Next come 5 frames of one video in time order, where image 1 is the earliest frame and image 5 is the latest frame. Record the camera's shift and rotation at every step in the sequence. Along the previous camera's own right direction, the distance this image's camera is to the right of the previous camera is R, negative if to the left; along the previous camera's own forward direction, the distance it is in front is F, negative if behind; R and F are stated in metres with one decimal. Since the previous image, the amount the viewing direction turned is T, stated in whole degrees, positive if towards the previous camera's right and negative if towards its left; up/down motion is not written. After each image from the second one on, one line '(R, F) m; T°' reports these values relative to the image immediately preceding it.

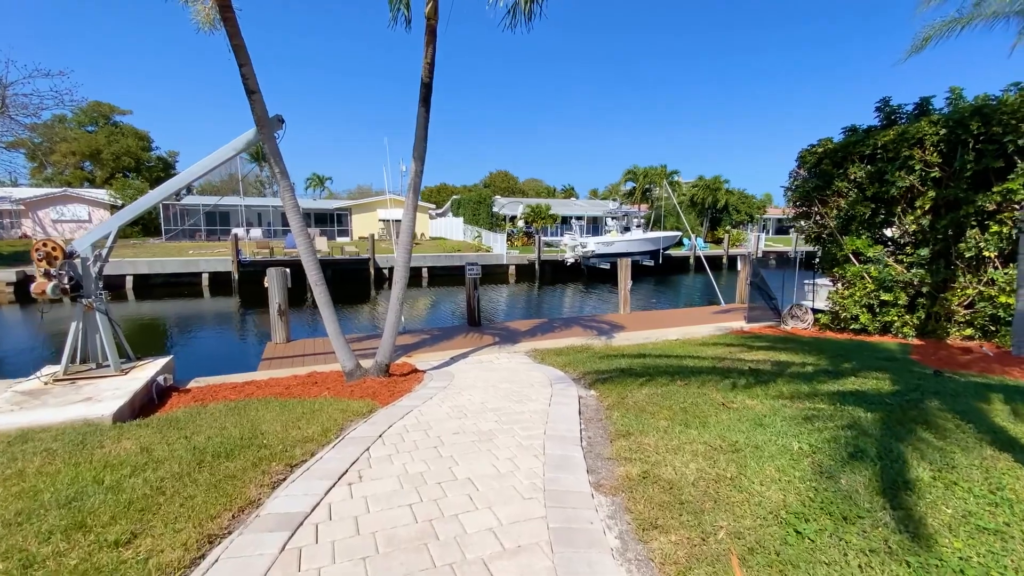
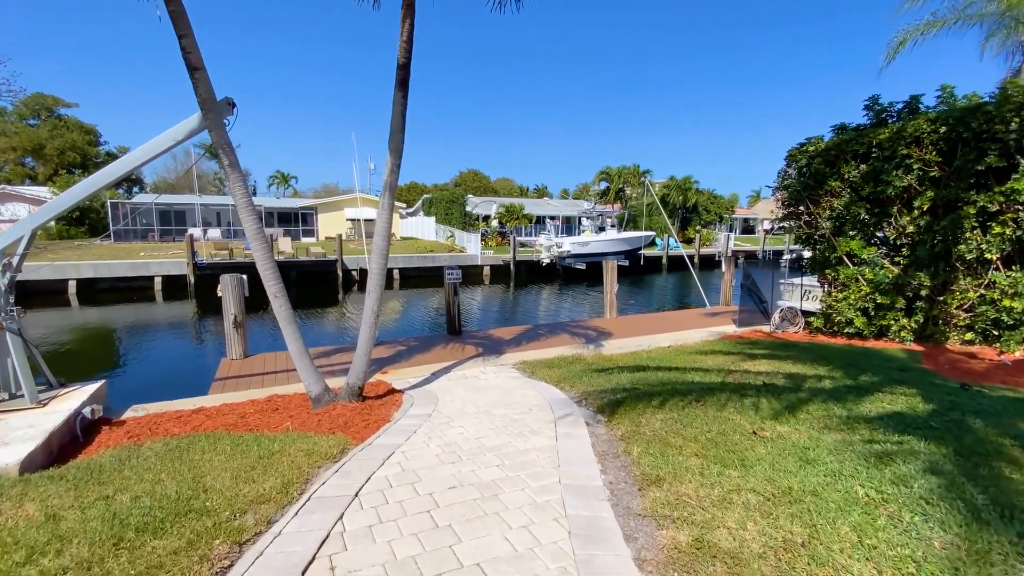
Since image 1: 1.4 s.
(-0.2, +0.6) m; +4°
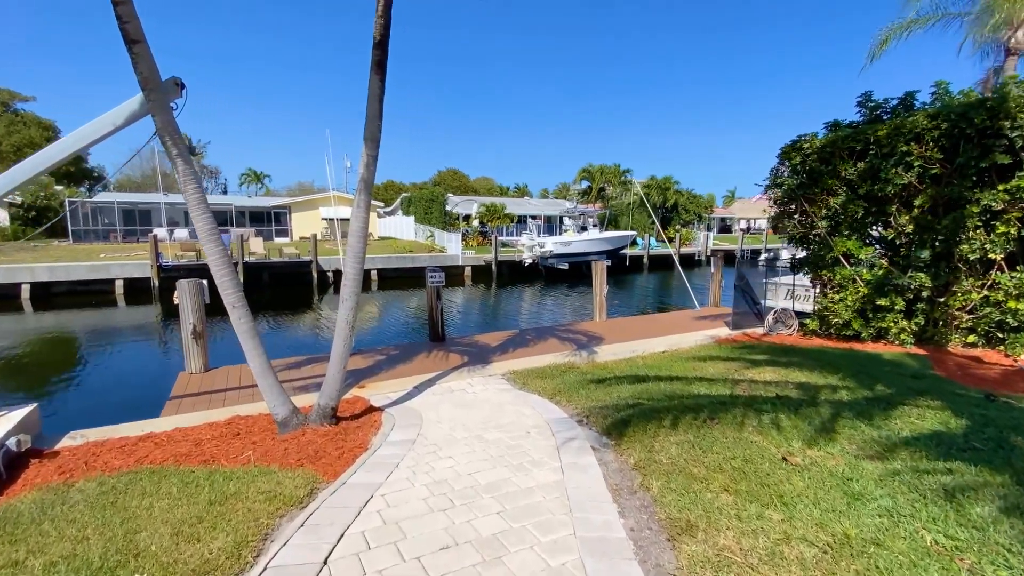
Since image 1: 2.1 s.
(-0.1, +0.5) m; +2°
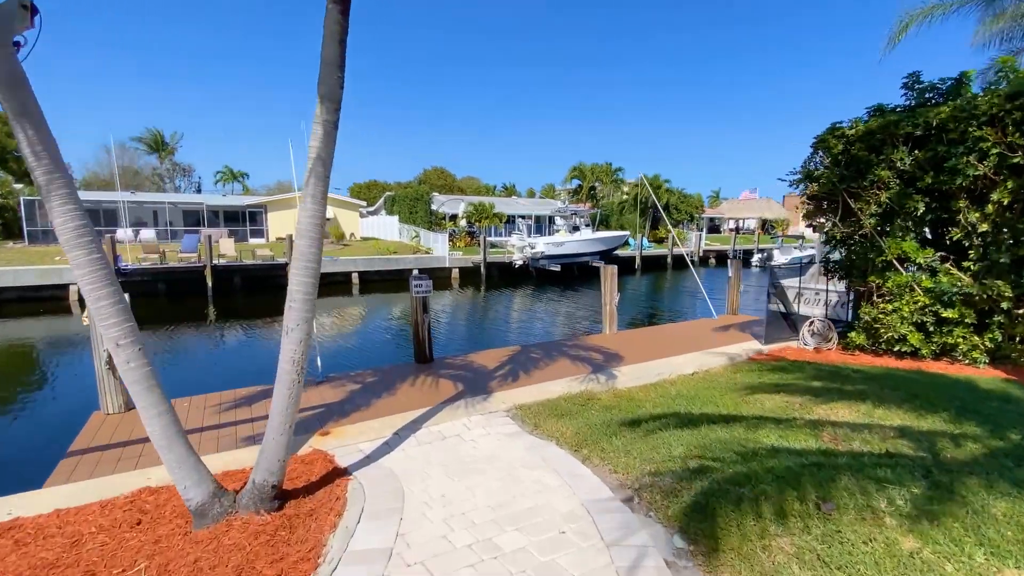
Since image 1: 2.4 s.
(-0.2, +1.3) m; +2°
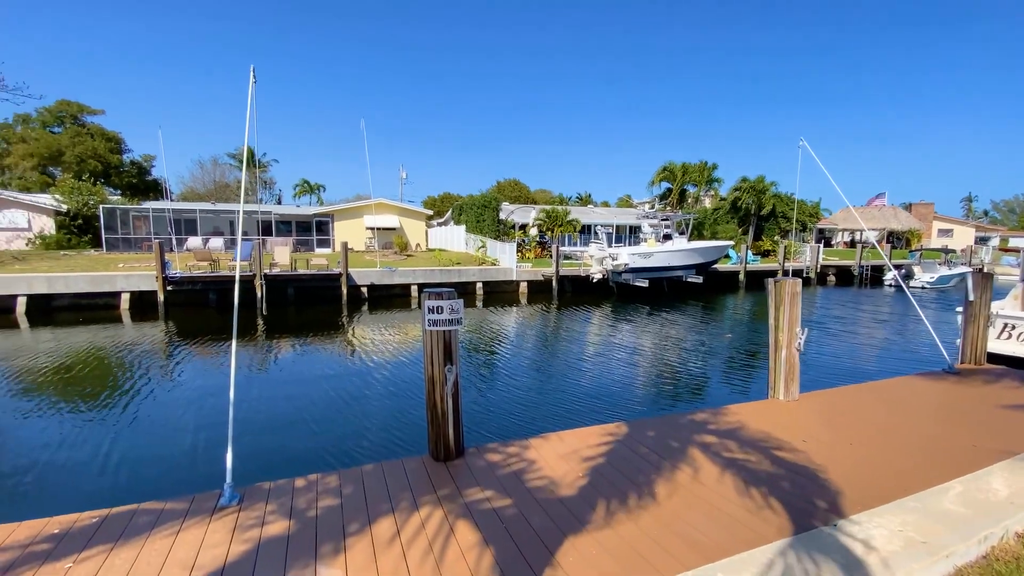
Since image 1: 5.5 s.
(-0.3, +3.3) m; -9°
